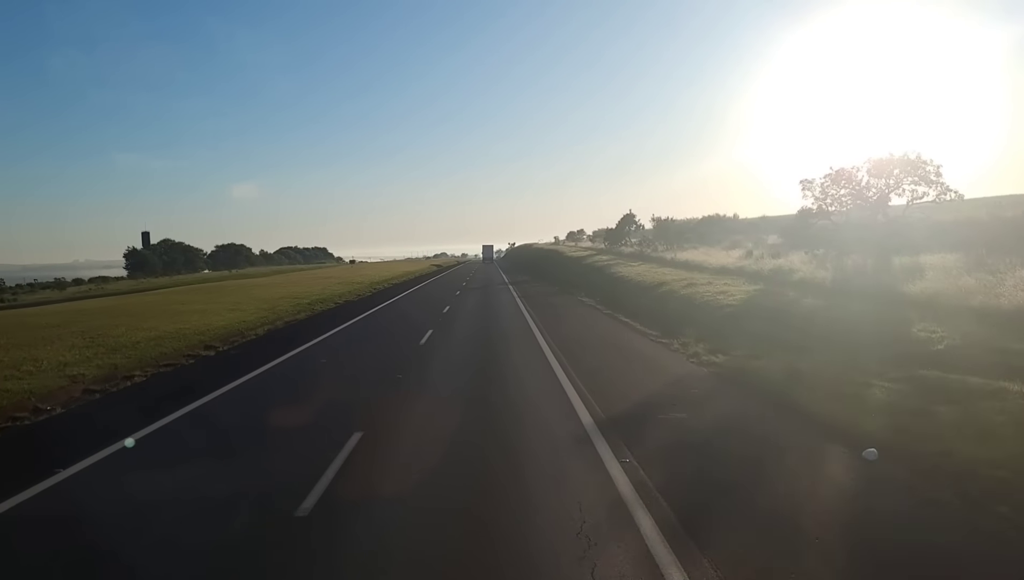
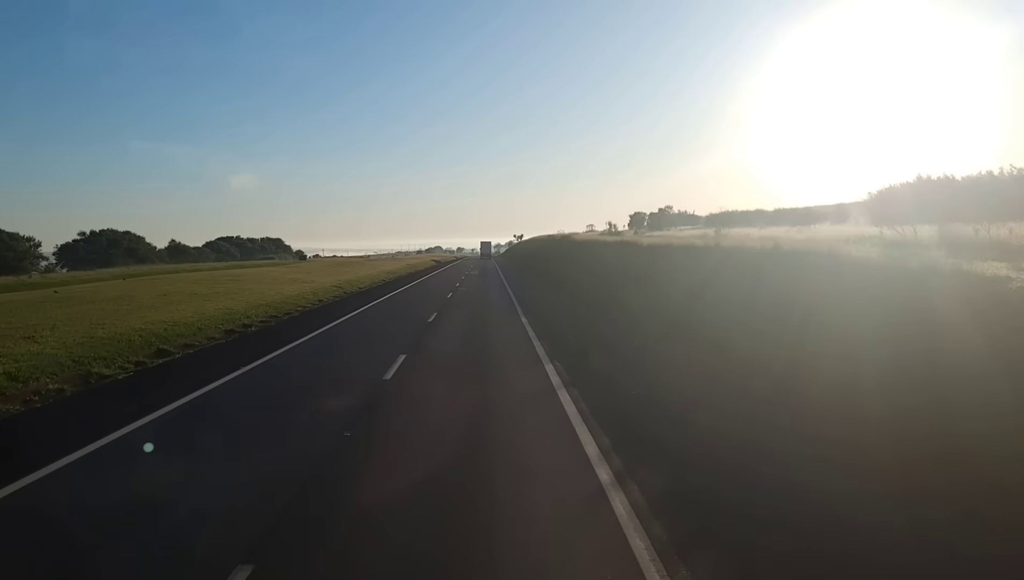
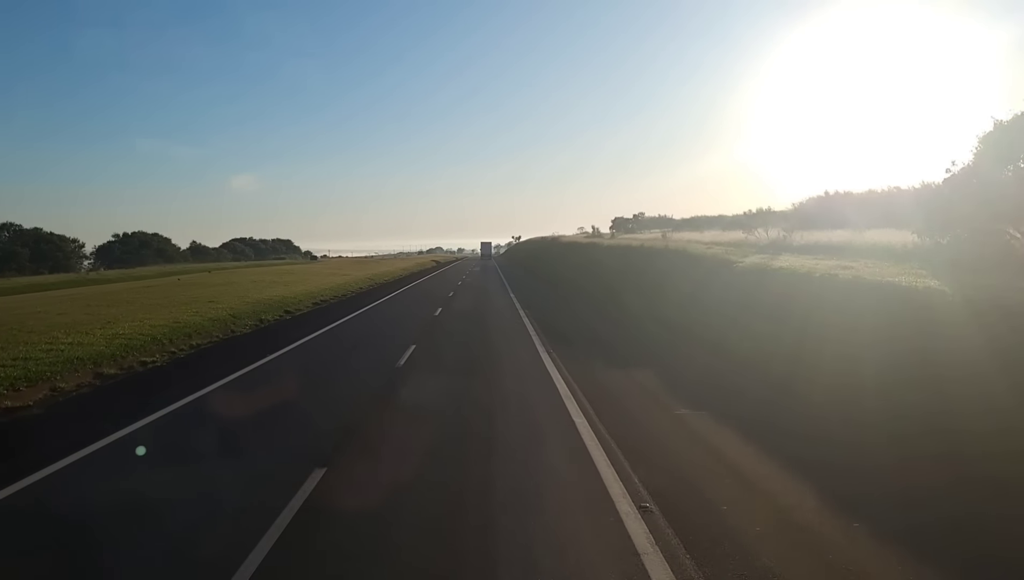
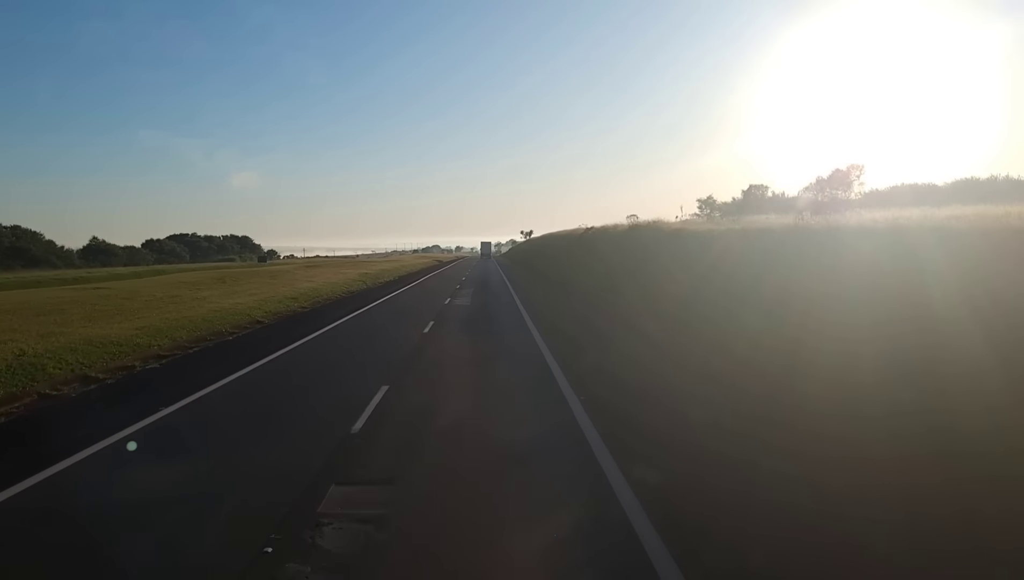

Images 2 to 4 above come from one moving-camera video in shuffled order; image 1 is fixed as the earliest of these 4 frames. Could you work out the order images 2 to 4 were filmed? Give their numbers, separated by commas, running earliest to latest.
3, 2, 4
